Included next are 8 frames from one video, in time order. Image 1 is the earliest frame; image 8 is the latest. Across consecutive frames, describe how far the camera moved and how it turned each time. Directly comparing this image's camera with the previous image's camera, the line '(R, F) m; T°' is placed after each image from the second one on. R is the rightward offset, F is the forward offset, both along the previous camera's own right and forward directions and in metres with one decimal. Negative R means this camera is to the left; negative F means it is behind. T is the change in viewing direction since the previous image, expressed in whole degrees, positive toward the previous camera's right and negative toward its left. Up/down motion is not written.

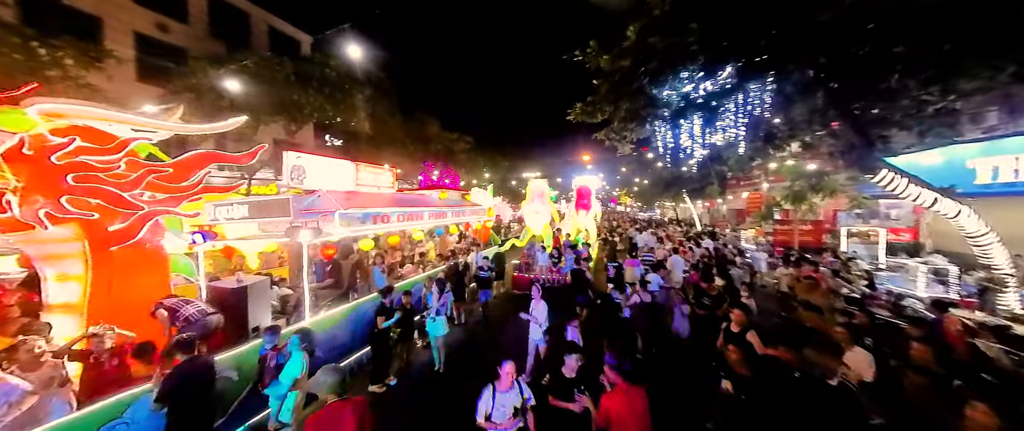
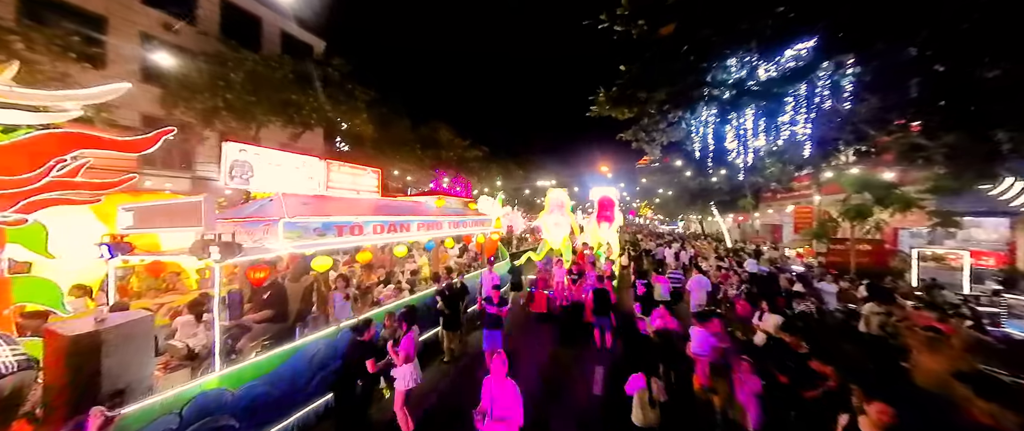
(+0.2, +1.2) m; -3°
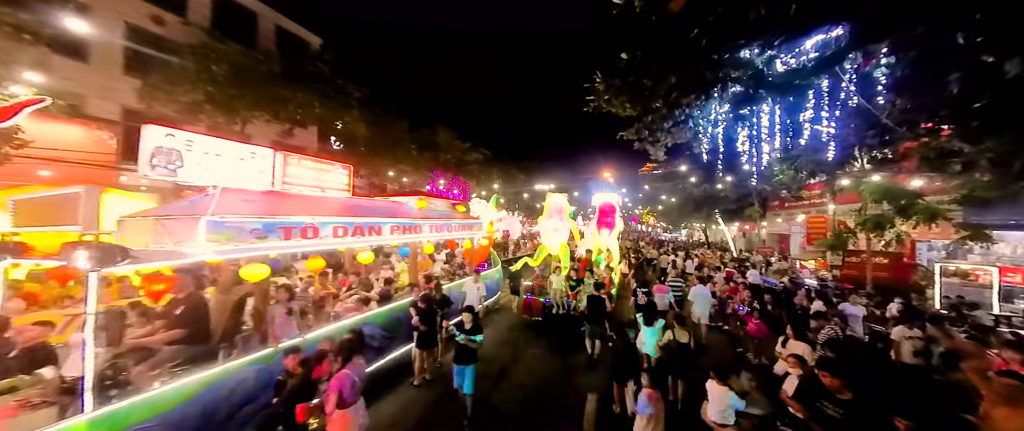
(+0.3, +0.6) m; 0°
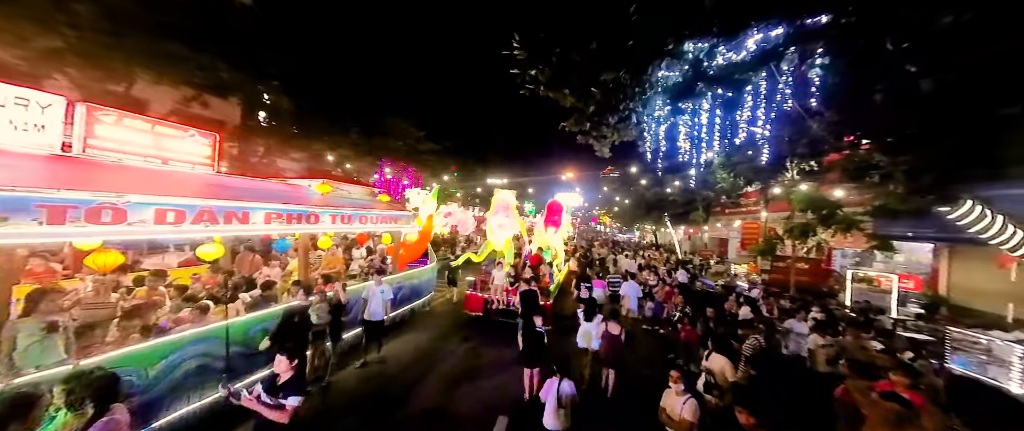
(+0.7, +0.6) m; +7°
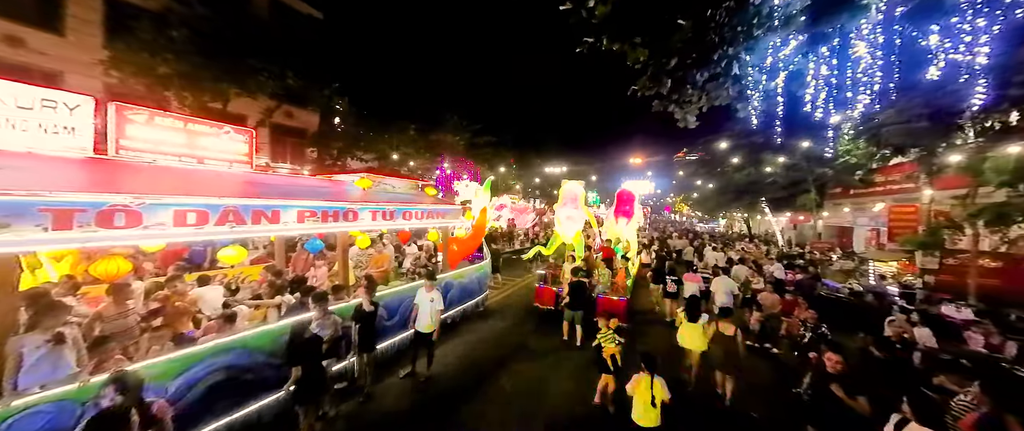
(+0.1, +0.9) m; -12°
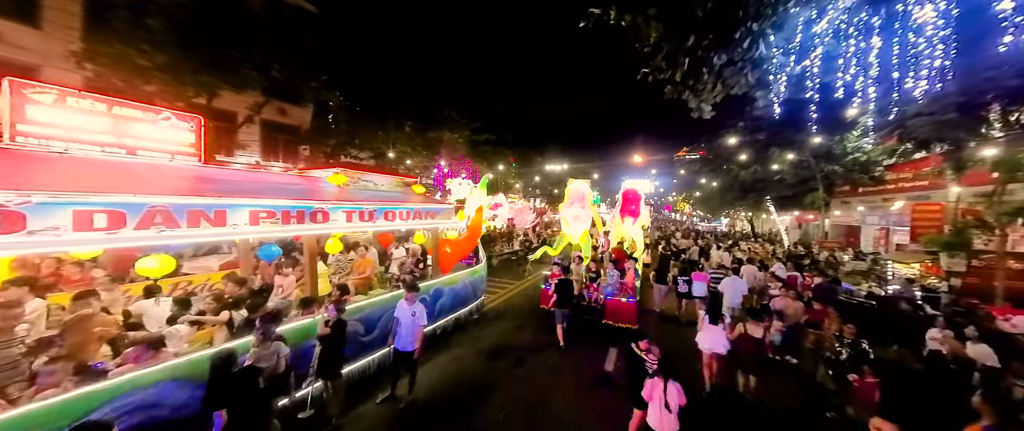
(+0.1, +0.5) m; 0°
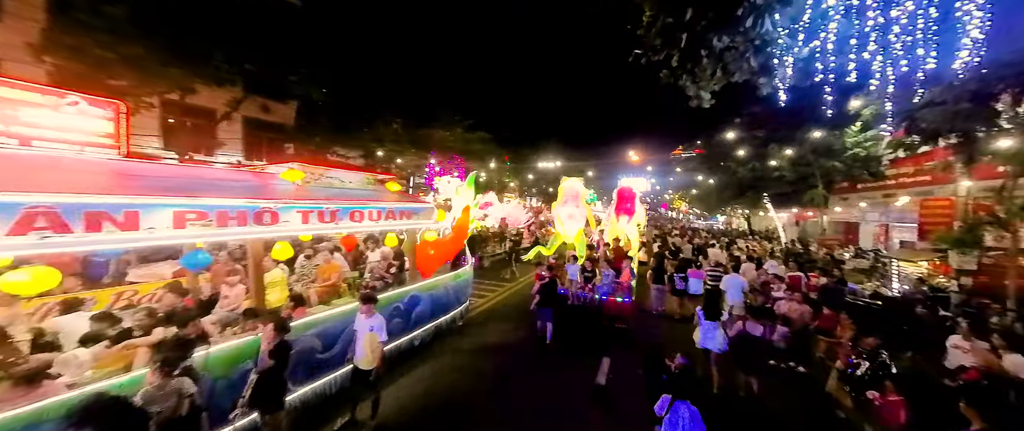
(+0.2, +0.4) m; 0°
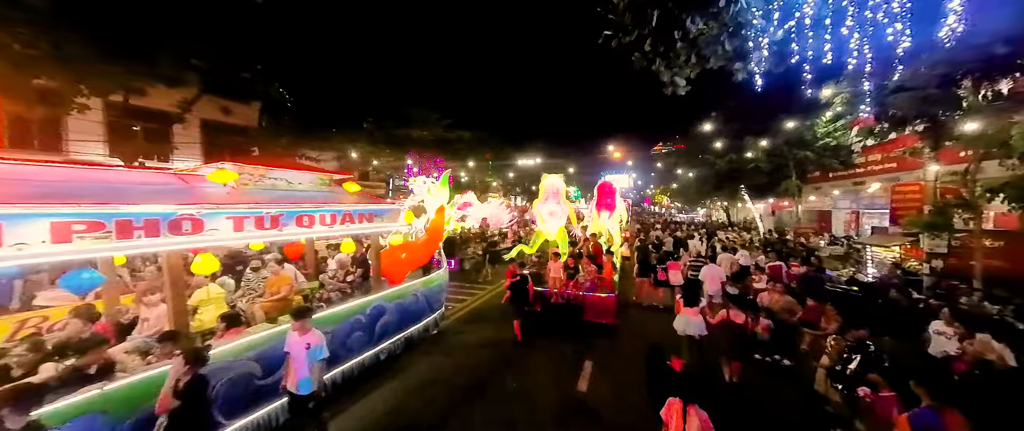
(+0.2, +0.3) m; +3°
